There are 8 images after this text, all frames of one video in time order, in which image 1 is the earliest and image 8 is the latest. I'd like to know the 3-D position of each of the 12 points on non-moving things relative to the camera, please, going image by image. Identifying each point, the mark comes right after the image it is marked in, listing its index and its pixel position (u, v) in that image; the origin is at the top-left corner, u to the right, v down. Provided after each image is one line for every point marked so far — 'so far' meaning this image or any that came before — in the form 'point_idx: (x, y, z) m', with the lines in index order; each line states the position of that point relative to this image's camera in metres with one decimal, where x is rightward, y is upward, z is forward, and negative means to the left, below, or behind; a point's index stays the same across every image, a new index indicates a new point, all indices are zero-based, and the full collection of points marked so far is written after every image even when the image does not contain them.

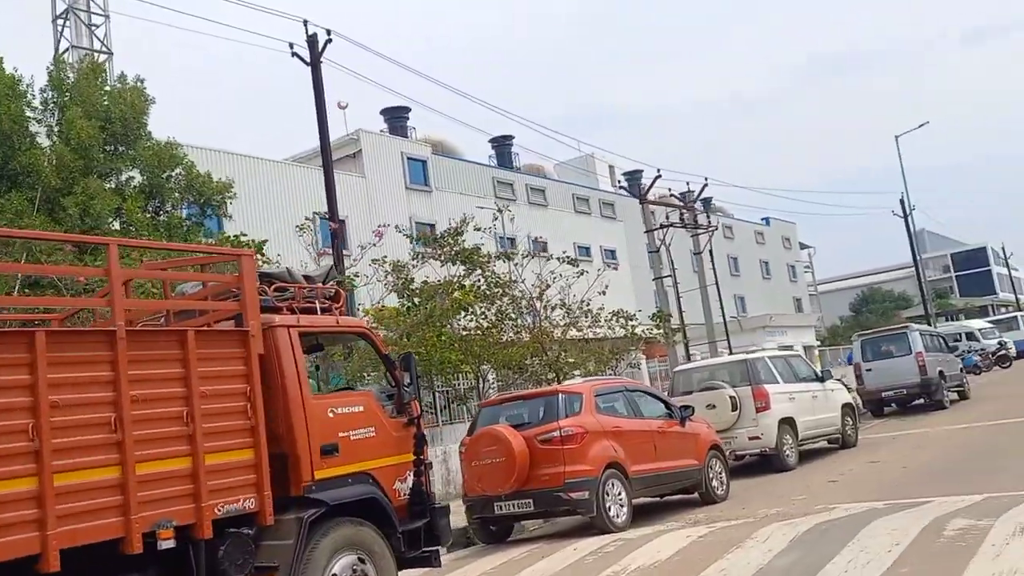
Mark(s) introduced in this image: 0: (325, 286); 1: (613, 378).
0: (-1.3, 0.0, +6.1) m
1: (+1.1, -1.0, +9.5) m
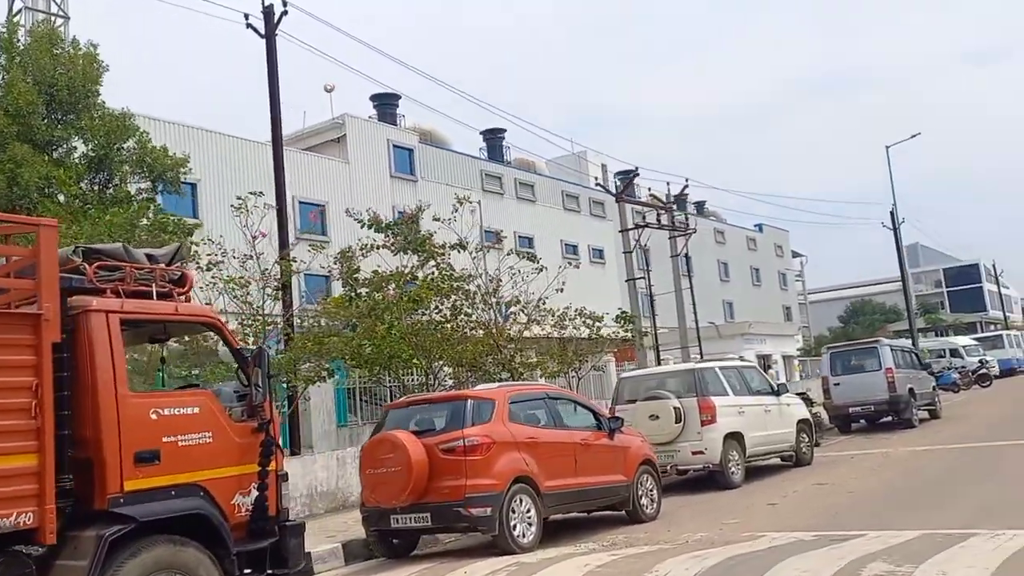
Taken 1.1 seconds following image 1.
0: (-2.1, +0.1, +5.3) m
1: (+0.2, -1.0, +8.8) m
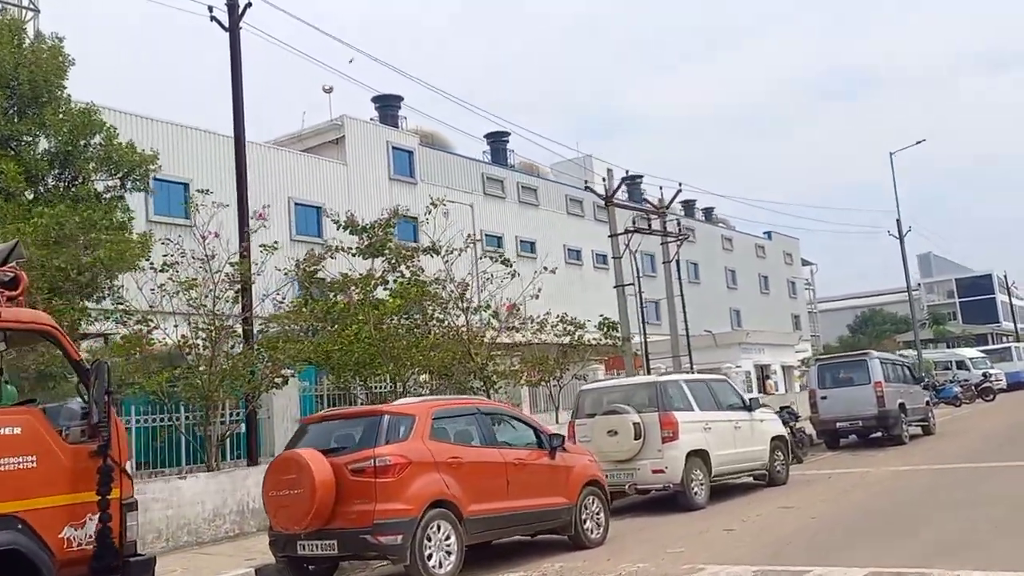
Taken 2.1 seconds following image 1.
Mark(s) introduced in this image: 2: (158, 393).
0: (-2.8, +0.1, +4.8) m
1: (-0.5, -1.0, +8.2) m
2: (-5.4, -1.6, +13.4) m
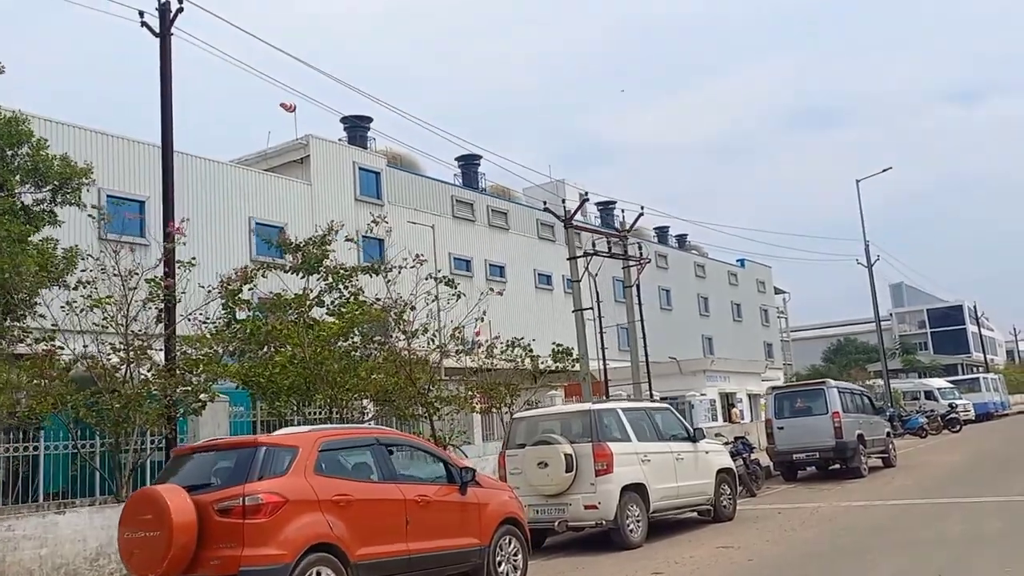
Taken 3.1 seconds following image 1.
0: (-3.5, +0.1, +4.0) m
1: (-1.3, -1.2, +7.4) m
2: (-6.4, -1.8, +12.5) m
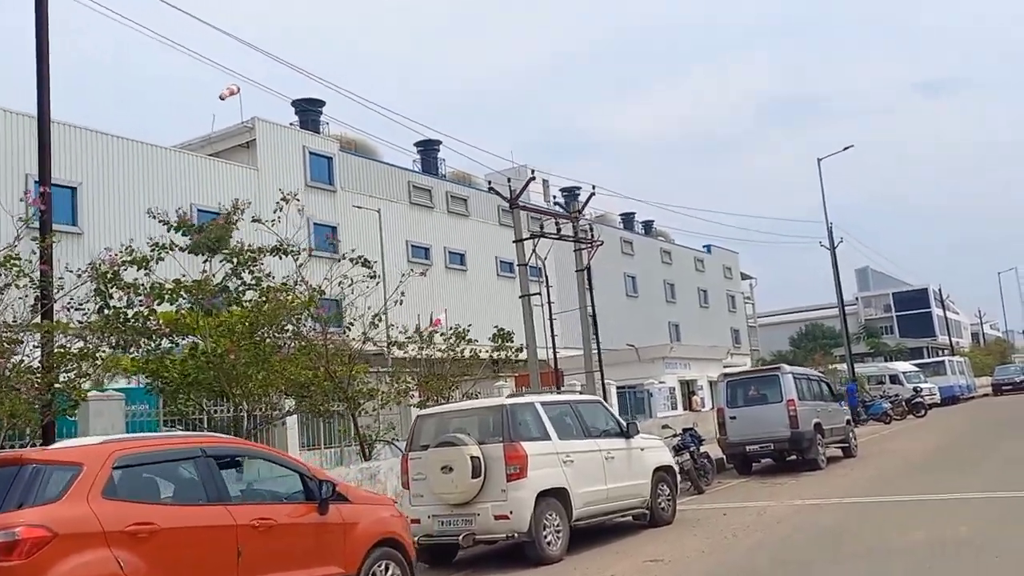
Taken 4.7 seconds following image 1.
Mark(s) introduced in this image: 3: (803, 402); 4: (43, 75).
0: (-4.4, +0.2, +2.5) m
1: (-2.2, -1.0, +6.0) m
2: (-7.5, -1.7, +10.9) m
3: (+5.4, -2.1, +16.1) m
4: (-6.9, +3.1, +12.6) m
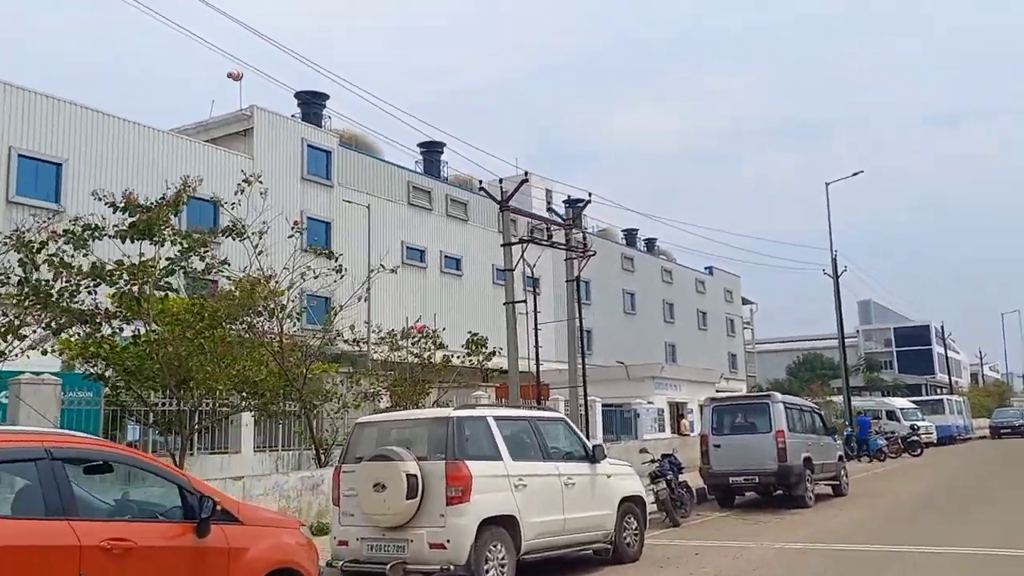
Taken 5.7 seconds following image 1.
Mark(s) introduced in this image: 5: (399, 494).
0: (-4.8, +0.6, +1.4) m
1: (-2.7, -0.8, +4.9) m
2: (-8.0, -1.2, +9.8) m
3: (+4.9, -2.5, +15.0) m
4: (-7.1, +3.5, +11.6) m
5: (-1.0, -1.8, +7.7) m
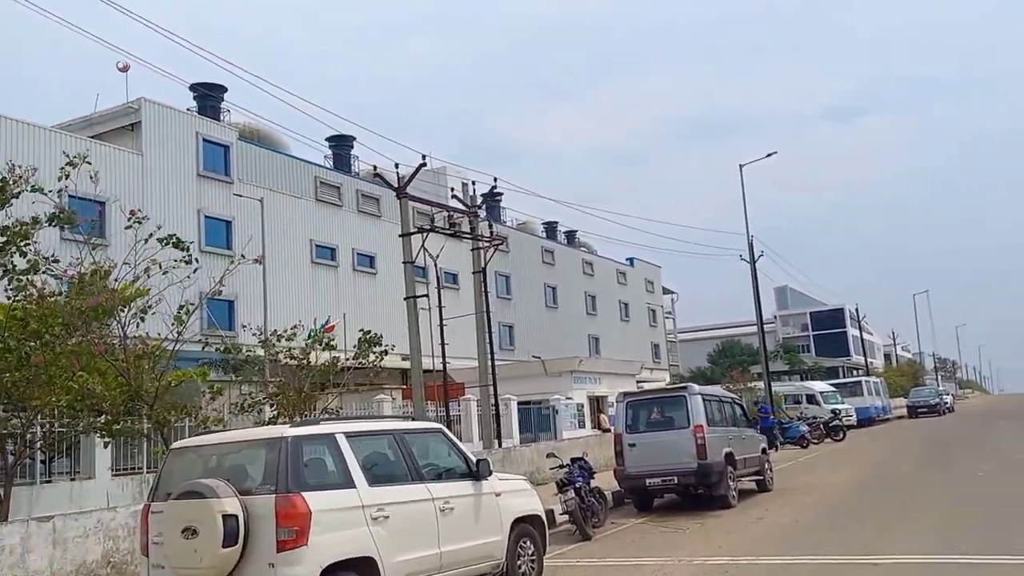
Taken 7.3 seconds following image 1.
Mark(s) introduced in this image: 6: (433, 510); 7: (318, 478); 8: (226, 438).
0: (-5.3, +0.5, -0.6) m
1: (-3.5, -0.8, +3.1) m
2: (-9.2, -1.3, +7.5) m
3: (+3.2, -2.2, +13.8) m
4: (-8.6, +3.4, +9.4) m
5: (-2.1, -1.7, +6.0) m
6: (-0.7, -1.8, +7.2) m
7: (-1.4, -1.4, +6.5) m
8: (-2.2, -1.2, +6.7) m
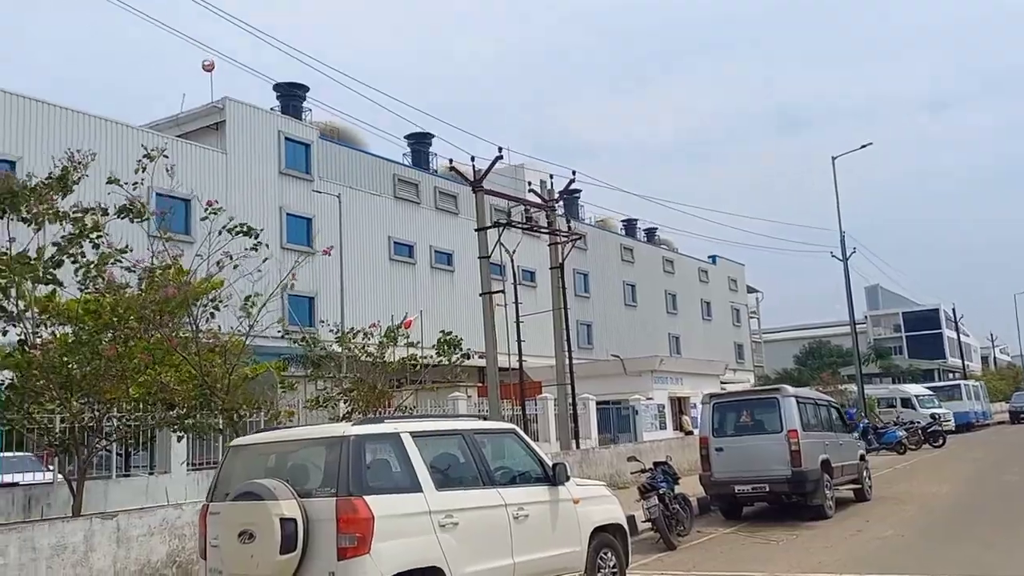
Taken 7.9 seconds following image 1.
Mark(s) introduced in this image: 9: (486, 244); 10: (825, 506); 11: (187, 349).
0: (-5.4, +0.6, -0.7) m
1: (-3.3, -0.7, +2.8) m
2: (-8.5, -1.2, +7.7) m
3: (+4.4, -2.1, +12.8) m
4: (-7.7, +3.6, +9.5) m
5: (-1.5, -1.7, +5.6) m
6: (0.0, -1.8, +6.7) m
7: (-0.8, -1.3, +6.0) m
8: (-1.6, -1.1, +6.3) m
9: (-0.6, +1.0, +20.0) m
10: (+4.6, -3.3, +12.9) m
11: (-4.3, -0.8, +11.5) m
